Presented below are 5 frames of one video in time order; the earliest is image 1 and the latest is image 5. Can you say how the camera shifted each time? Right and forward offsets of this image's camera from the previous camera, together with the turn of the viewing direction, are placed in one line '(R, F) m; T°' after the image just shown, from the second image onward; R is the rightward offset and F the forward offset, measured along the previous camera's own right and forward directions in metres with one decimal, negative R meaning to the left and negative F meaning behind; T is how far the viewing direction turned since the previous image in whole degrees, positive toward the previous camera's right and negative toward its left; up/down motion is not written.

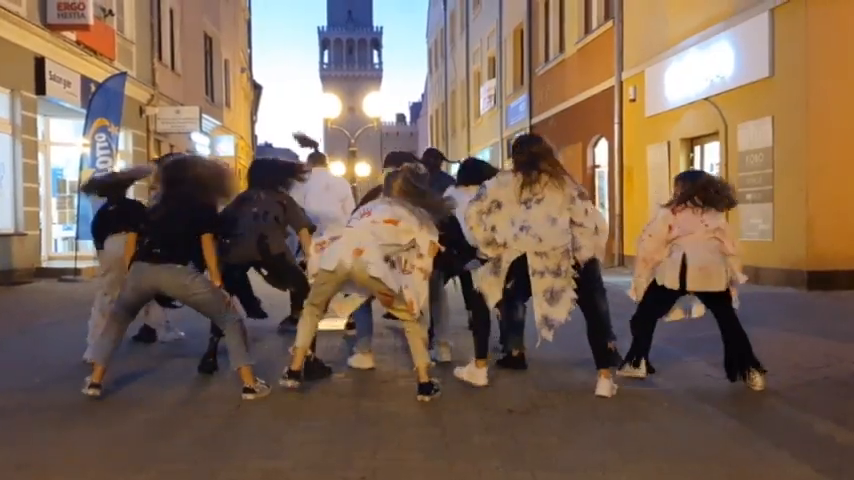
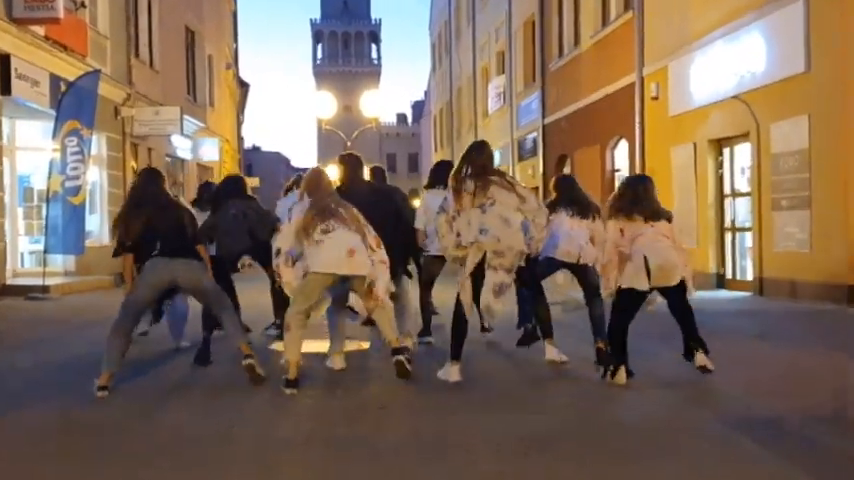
(0.0, +1.2) m; 0°
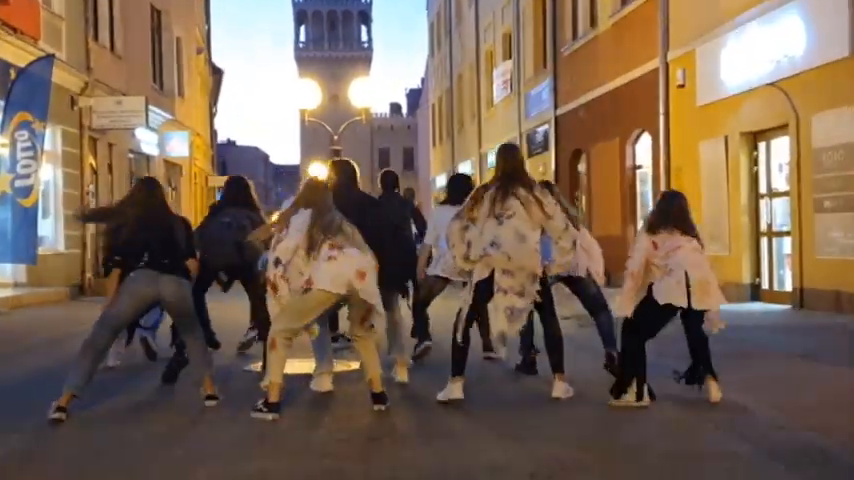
(+0.1, +1.4) m; 0°
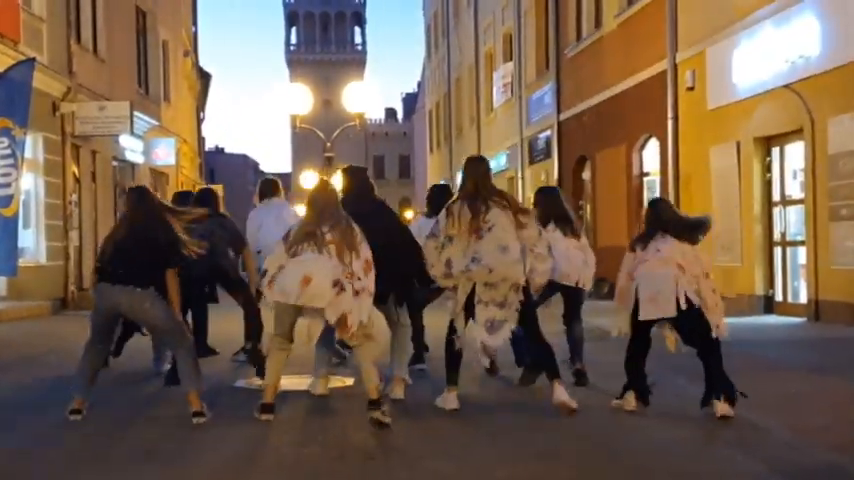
(+0.1, +0.5) m; -1°
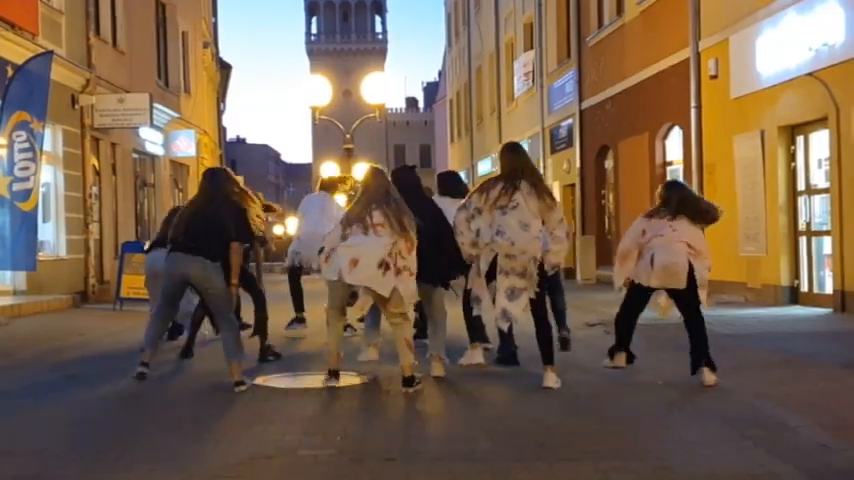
(-0.1, +0.1) m; -1°
